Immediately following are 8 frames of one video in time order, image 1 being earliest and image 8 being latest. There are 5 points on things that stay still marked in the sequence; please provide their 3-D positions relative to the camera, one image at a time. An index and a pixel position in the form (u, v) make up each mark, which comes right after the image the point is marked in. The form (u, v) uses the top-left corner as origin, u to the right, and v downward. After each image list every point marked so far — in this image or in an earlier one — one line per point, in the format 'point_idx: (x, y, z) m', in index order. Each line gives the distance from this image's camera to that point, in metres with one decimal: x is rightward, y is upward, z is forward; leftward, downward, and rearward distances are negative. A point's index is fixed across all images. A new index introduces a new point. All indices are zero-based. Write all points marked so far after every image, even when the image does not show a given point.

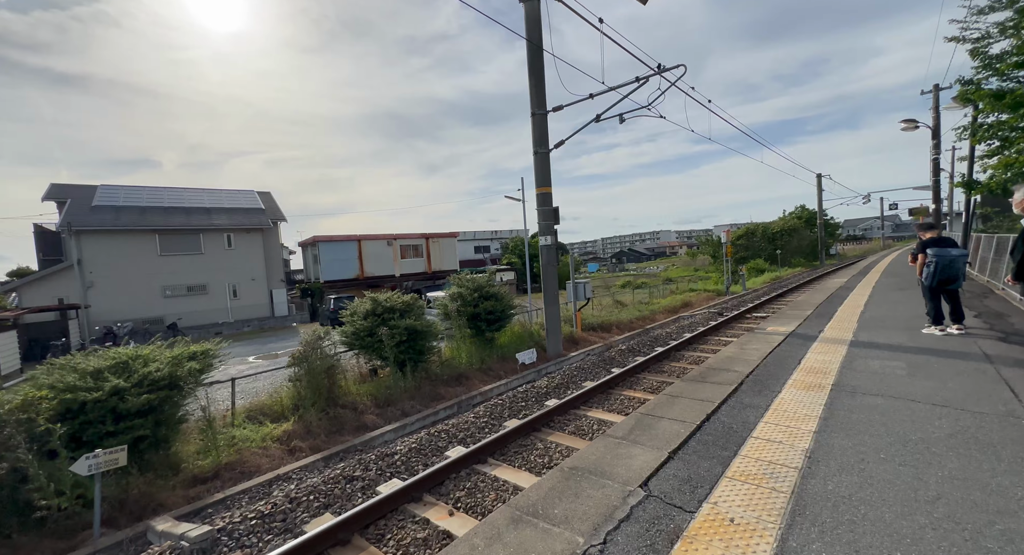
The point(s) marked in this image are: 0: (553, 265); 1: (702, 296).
0: (+0.9, +0.3, +9.5) m
1: (+8.6, -1.0, +20.2) m
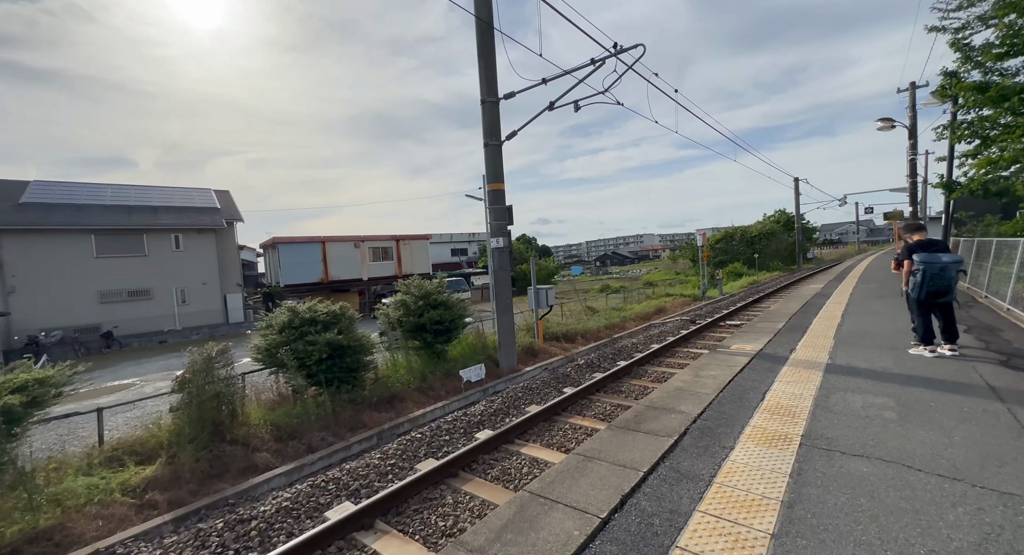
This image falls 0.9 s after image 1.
0: (-0.1, +0.2, +8.6) m
1: (+7.2, -1.2, +19.6) m
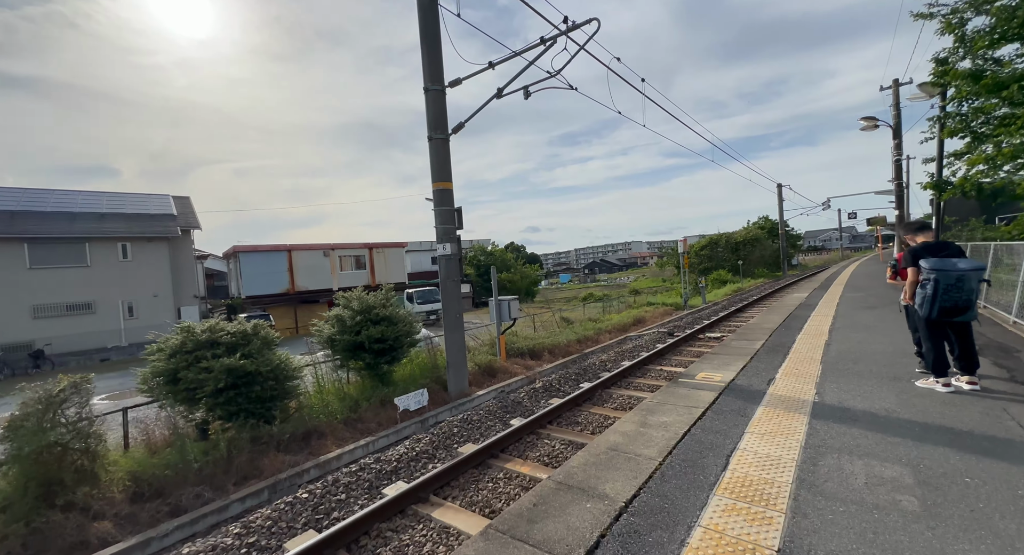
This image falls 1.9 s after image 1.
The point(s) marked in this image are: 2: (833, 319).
0: (-1.0, 0.0, +7.6) m
1: (+6.1, -1.6, +18.7) m
2: (+5.6, -0.8, +7.6) m
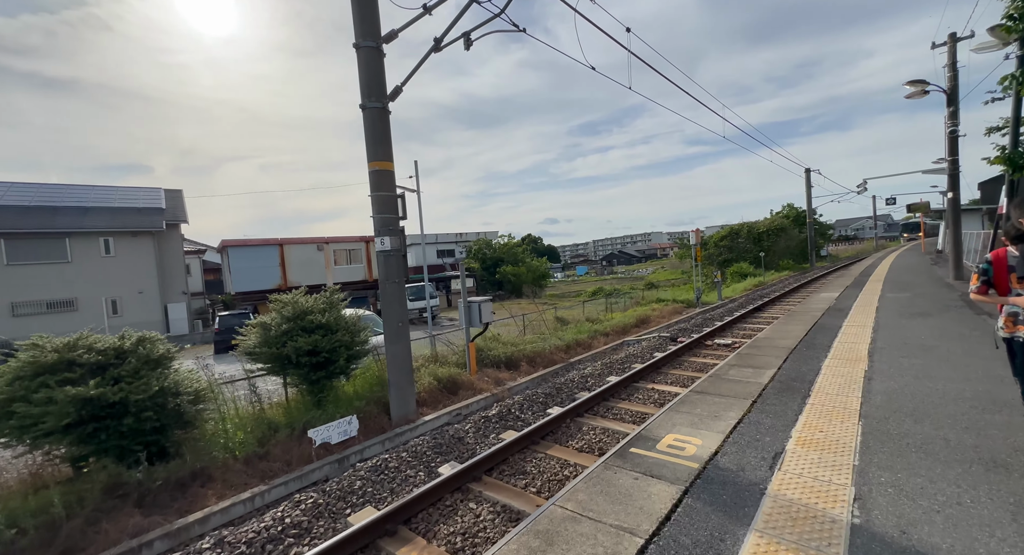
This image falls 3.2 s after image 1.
0: (-1.6, -0.1, +6.3) m
1: (+6.0, -1.4, +17.1) m
2: (+4.9, -0.8, +6.0) m
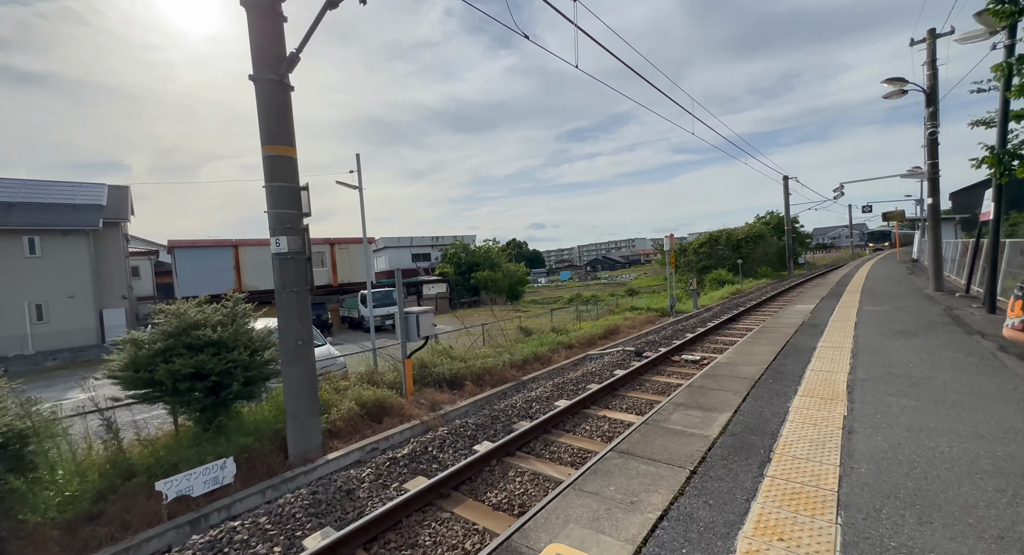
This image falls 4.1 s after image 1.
0: (-2.5, -0.2, +5.3) m
1: (+4.7, -1.6, +16.3) m
2: (+4.0, -0.9, +5.2) m
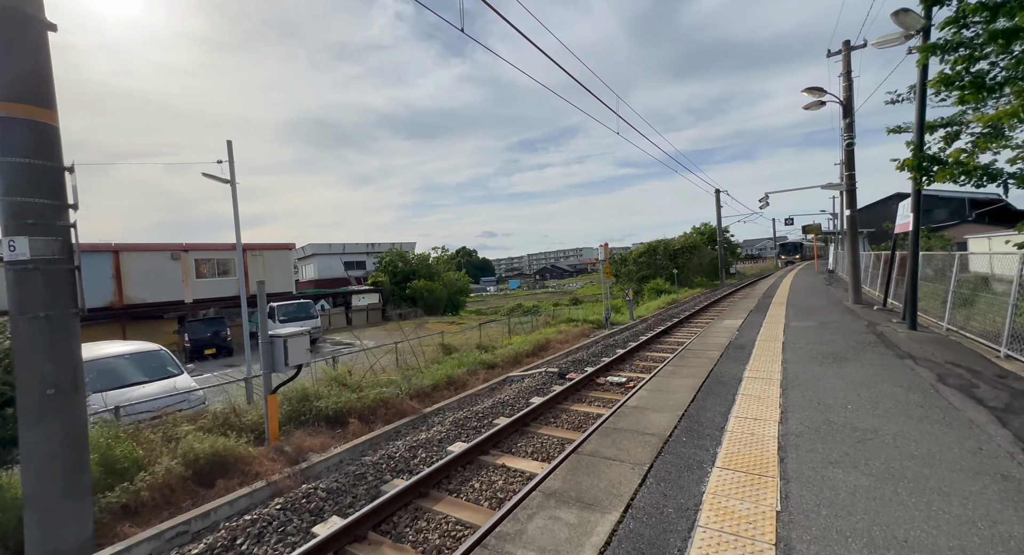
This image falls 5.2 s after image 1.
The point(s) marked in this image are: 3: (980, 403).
0: (-3.8, -0.3, +3.8) m
1: (+2.1, -2.0, +15.5) m
2: (+2.7, -1.1, +4.4) m
3: (+3.9, -1.1, +3.7) m
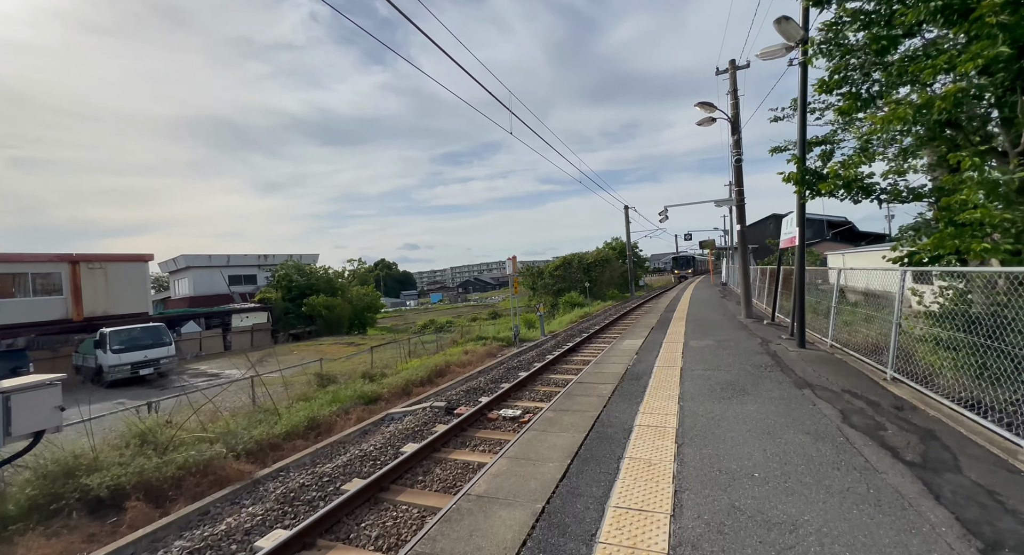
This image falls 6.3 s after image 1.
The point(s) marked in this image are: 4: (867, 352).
0: (-5.0, -0.5, +1.8) m
1: (-1.2, -2.6, +14.3) m
2: (+1.3, -1.3, +3.5) m
3: (+2.7, -1.2, +3.0) m
4: (+6.1, -1.3, +7.5) m
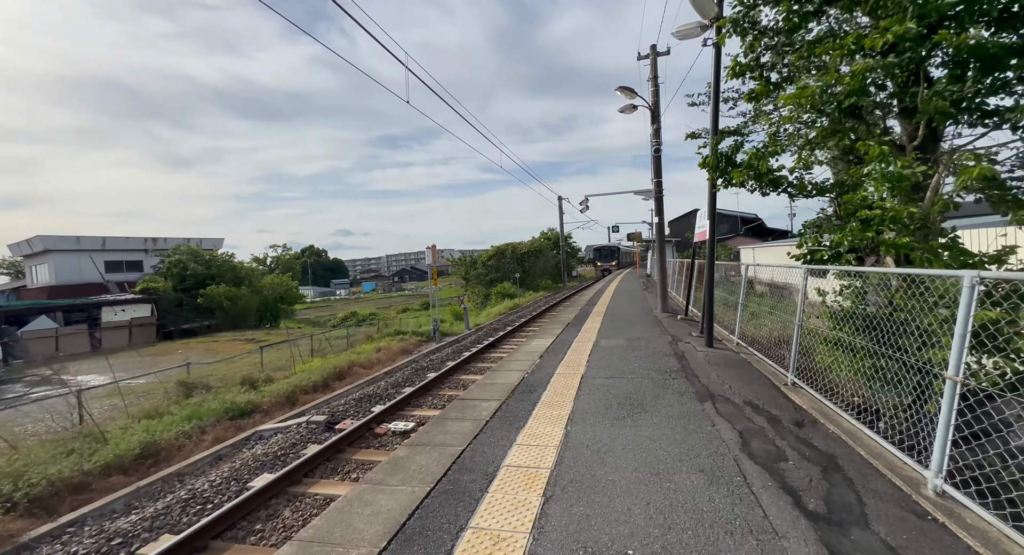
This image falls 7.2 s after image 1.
0: (-5.7, -0.6, +0.1) m
1: (-3.9, -2.3, +13.1) m
2: (+0.2, -1.3, +2.8) m
3: (+1.6, -1.3, +2.5) m
4: (+4.4, -1.2, +7.4) m
